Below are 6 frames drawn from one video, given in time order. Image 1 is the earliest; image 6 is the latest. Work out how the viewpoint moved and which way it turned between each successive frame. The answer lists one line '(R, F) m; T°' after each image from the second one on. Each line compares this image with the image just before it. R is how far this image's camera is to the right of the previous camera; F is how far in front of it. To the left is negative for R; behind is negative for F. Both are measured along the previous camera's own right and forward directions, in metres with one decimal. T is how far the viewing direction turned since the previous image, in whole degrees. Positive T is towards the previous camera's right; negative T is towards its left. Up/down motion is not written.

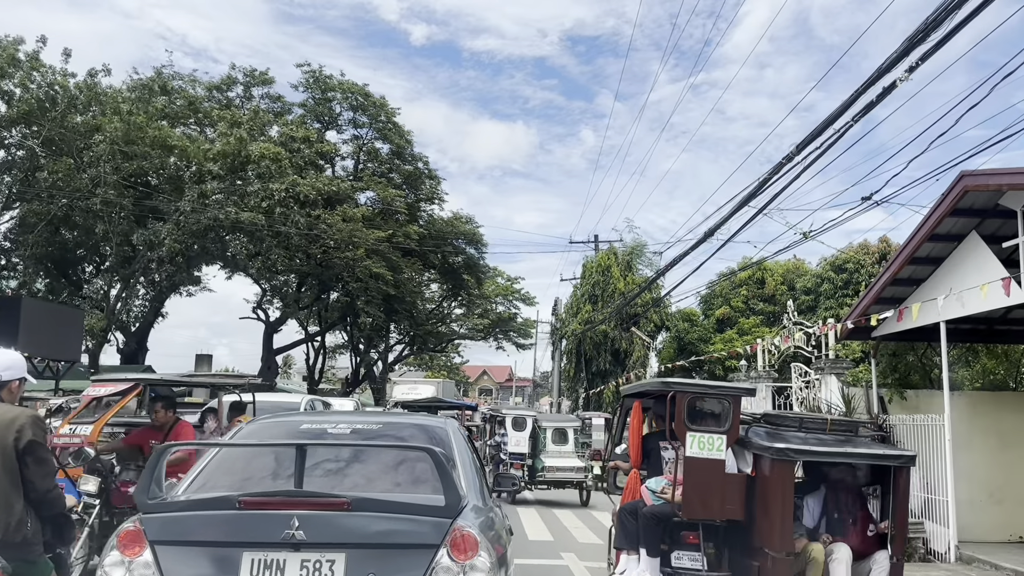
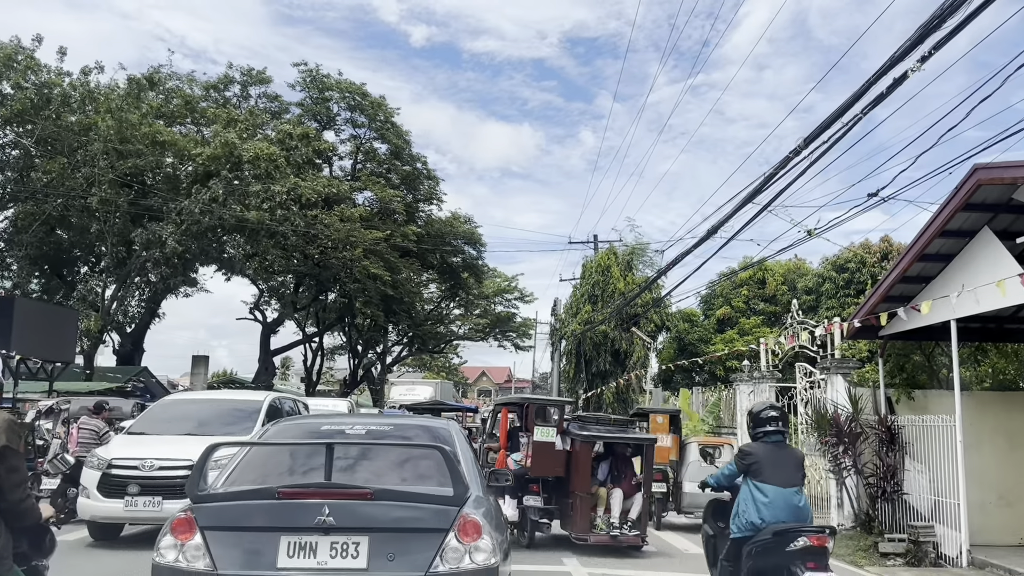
(0.0, +0.2) m; 0°
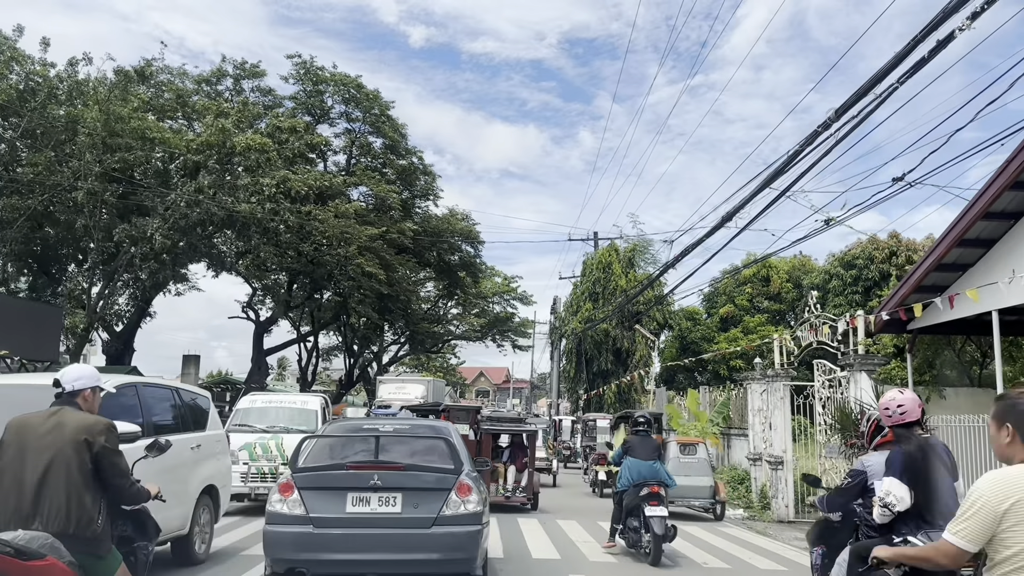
(0.0, +0.7) m; 0°
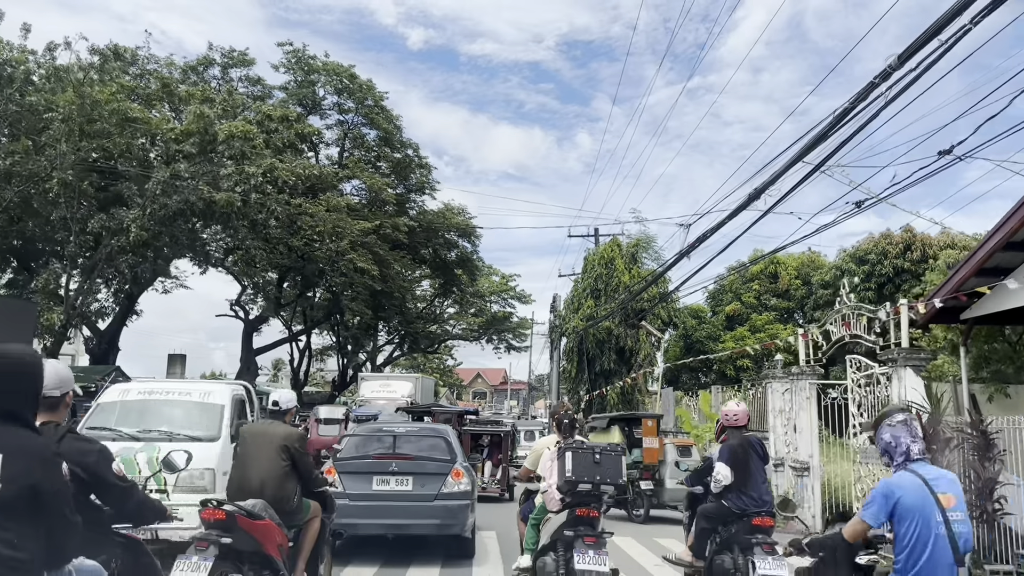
(0.0, +1.1) m; 0°
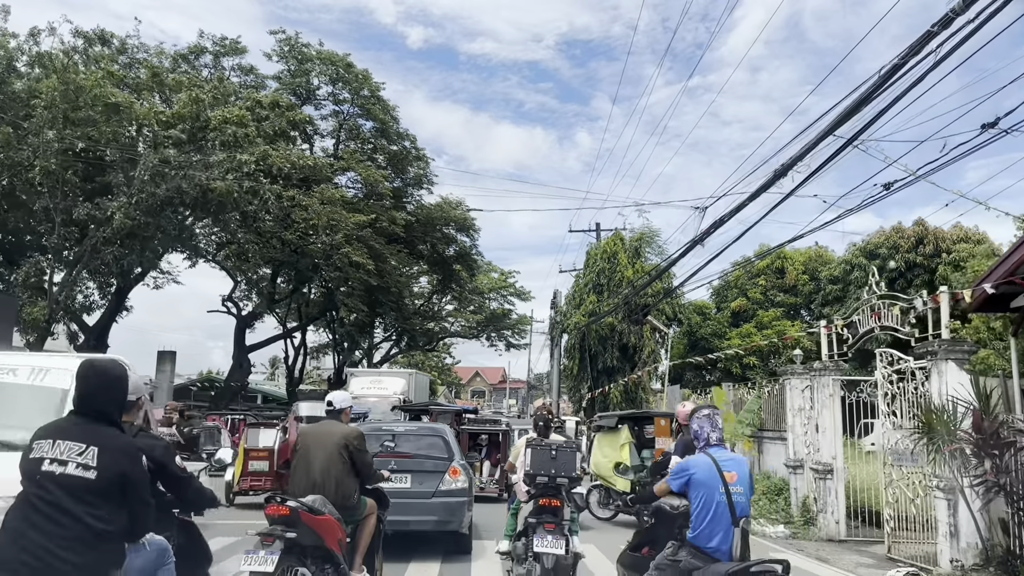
(0.0, +0.8) m; 0°
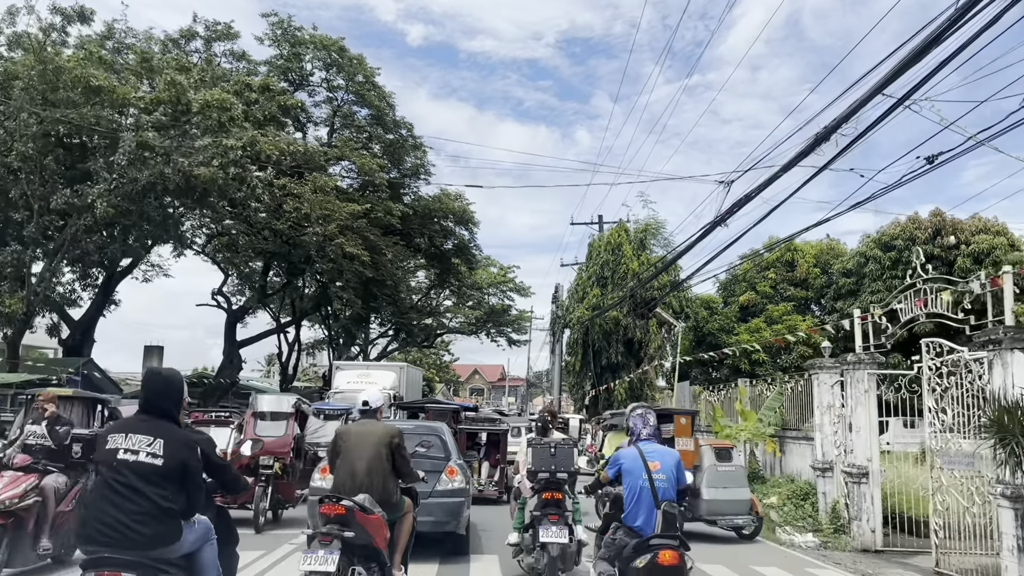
(0.0, +1.0) m; 0°
